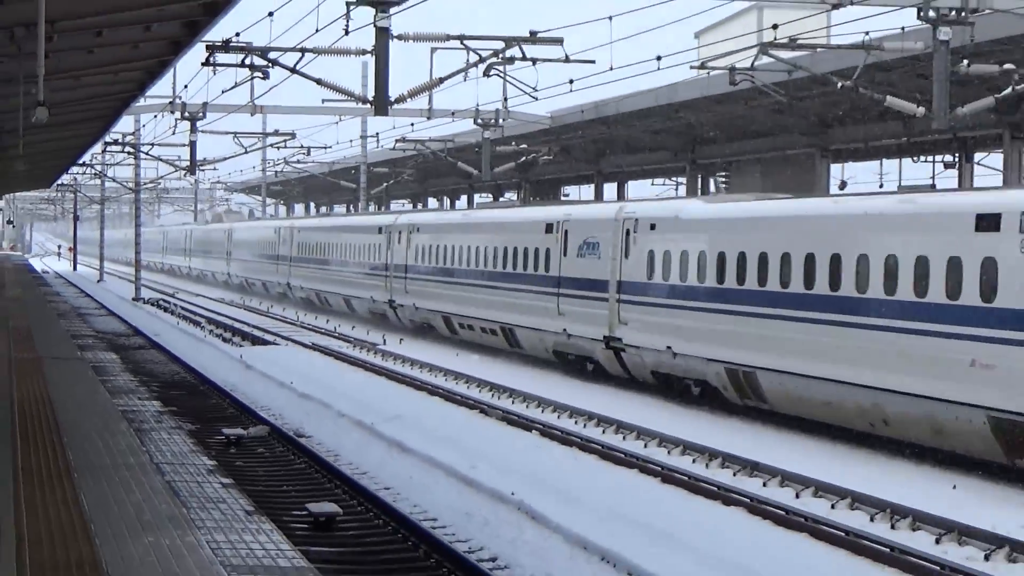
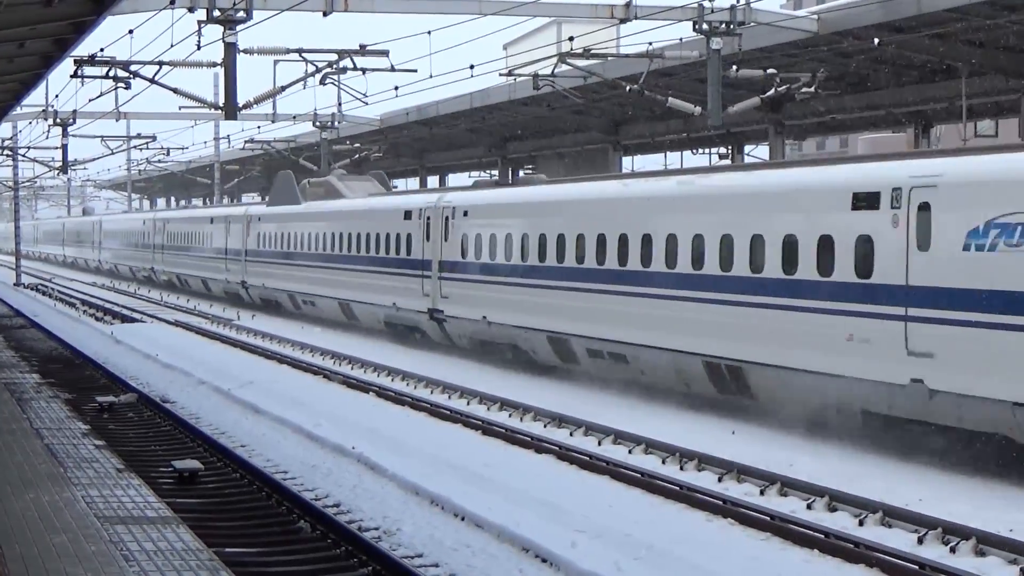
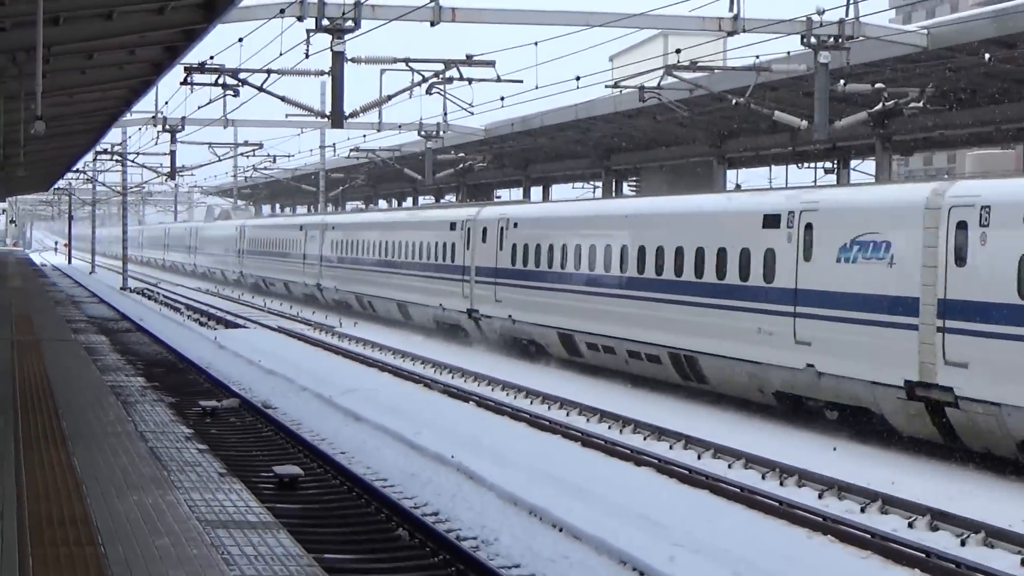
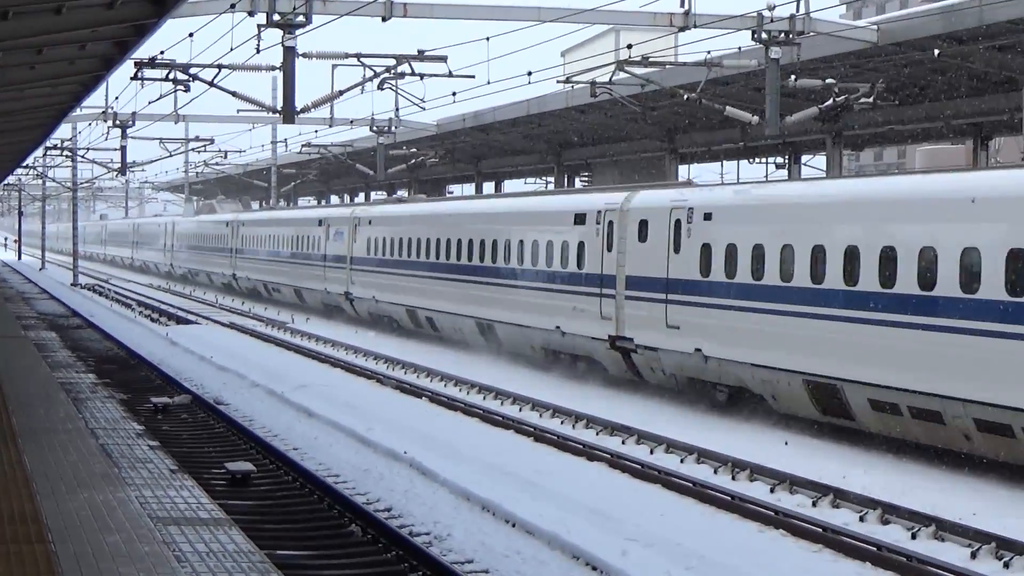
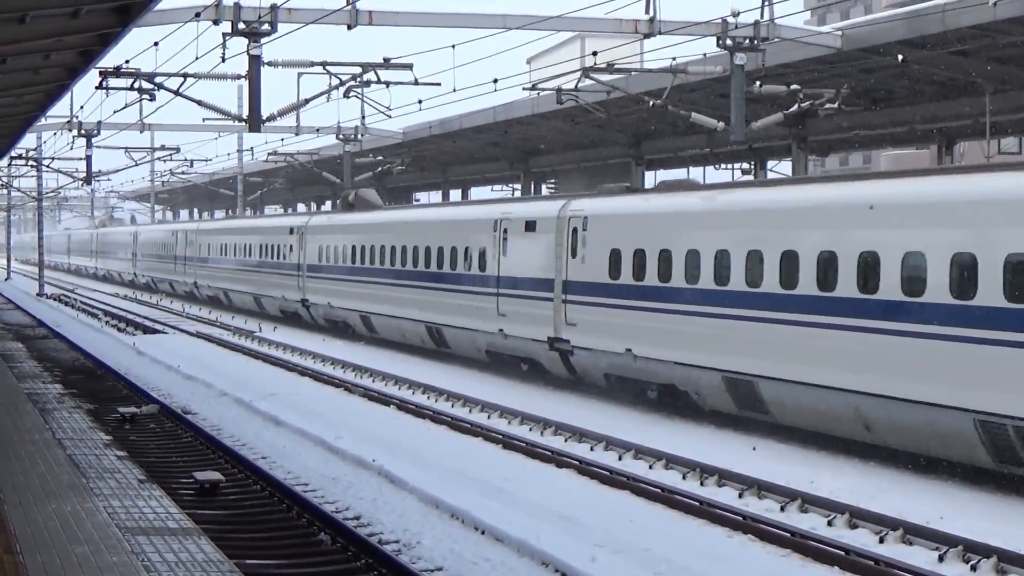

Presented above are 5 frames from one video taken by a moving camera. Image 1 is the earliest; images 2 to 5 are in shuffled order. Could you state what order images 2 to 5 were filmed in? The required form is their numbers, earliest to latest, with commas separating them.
3, 4, 2, 5
